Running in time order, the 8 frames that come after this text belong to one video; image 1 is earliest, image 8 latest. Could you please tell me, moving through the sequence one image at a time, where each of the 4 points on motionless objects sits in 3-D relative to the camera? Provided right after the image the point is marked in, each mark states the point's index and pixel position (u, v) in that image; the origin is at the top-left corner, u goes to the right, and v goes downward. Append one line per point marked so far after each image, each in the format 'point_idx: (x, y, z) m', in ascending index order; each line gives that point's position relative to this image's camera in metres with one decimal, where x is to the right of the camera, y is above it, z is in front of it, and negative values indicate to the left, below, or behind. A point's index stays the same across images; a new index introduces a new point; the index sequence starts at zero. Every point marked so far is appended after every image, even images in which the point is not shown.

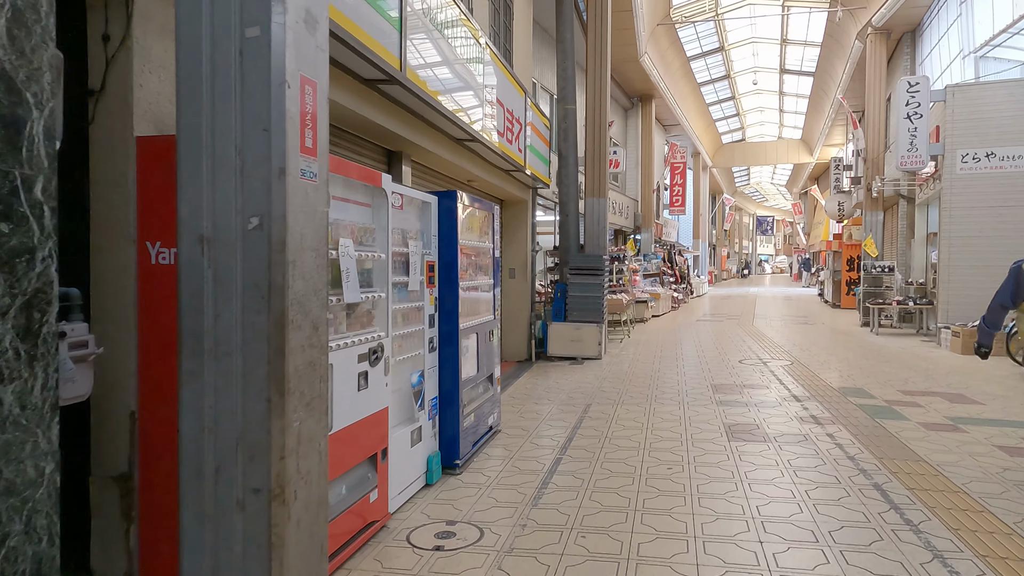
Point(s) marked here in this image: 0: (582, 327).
0: (+0.8, -0.5, +8.0) m
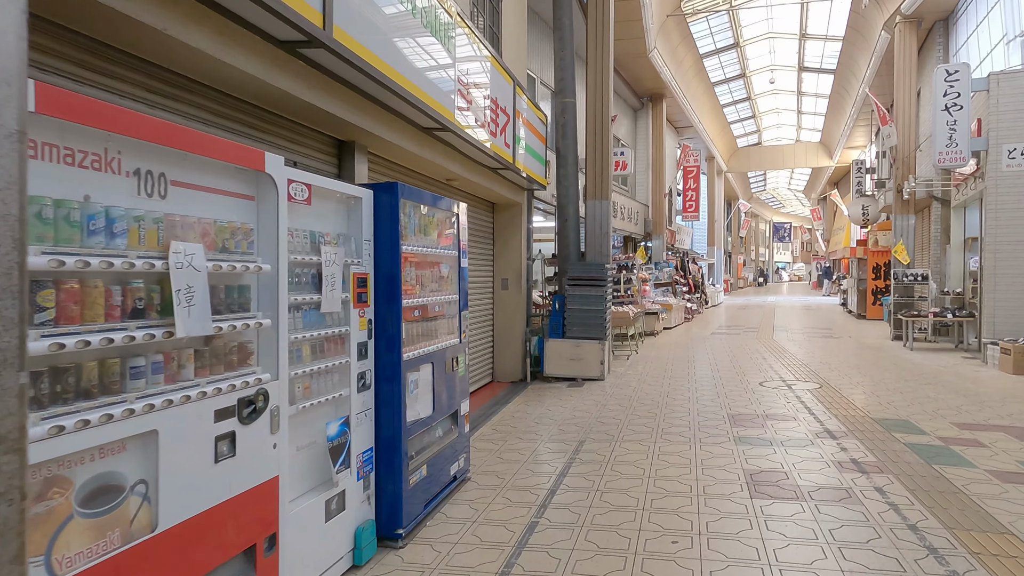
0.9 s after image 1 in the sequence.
0: (+0.8, -0.6, +7.2) m
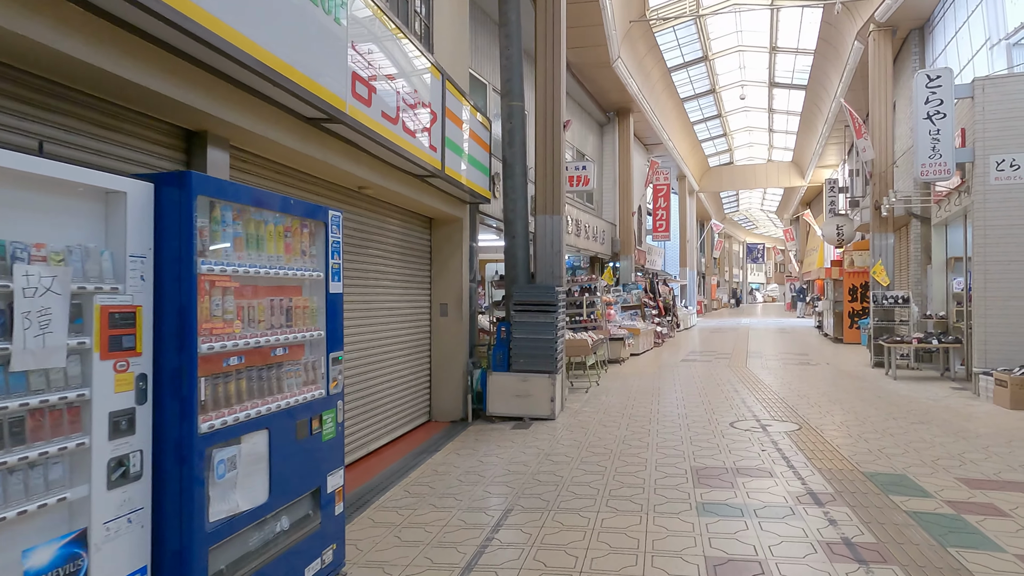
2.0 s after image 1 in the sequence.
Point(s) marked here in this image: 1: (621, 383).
0: (+0.2, -0.9, +6.3) m
1: (+1.4, -1.3, +8.8) m
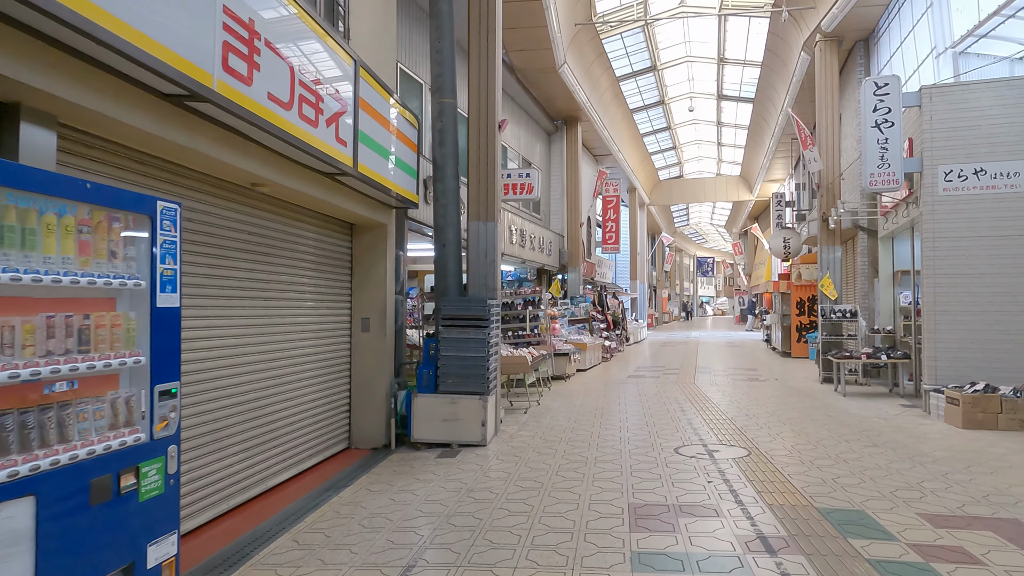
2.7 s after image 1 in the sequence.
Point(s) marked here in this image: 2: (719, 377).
0: (-0.5, -1.0, +5.7) m
1: (+0.6, -1.4, +8.3) m
2: (+3.3, -1.4, +10.8) m
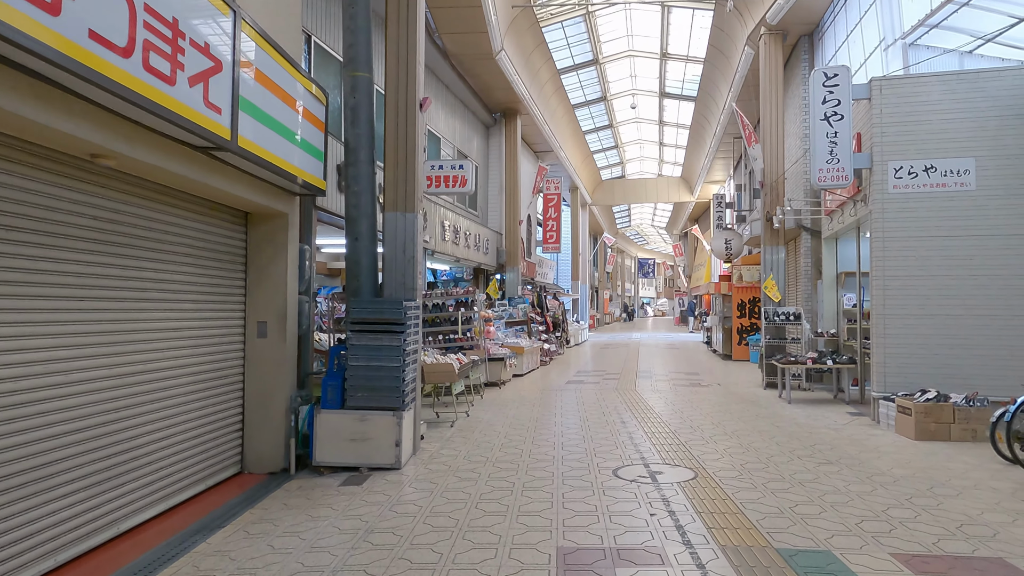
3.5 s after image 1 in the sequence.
0: (-1.1, -1.0, +5.0) m
1: (-0.2, -1.4, +7.6) m
2: (+2.3, -1.4, +10.3) m
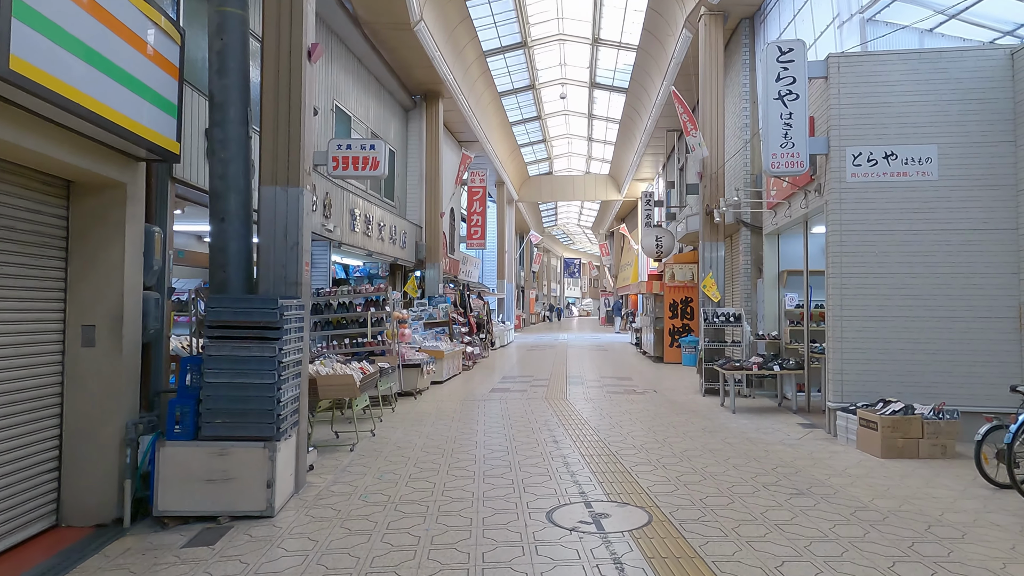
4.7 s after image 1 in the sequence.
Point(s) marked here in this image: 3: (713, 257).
0: (-1.6, -0.9, +3.8) m
1: (-1.0, -1.4, +6.5) m
2: (+1.1, -1.4, +9.5) m
3: (+2.8, +0.4, +9.3) m
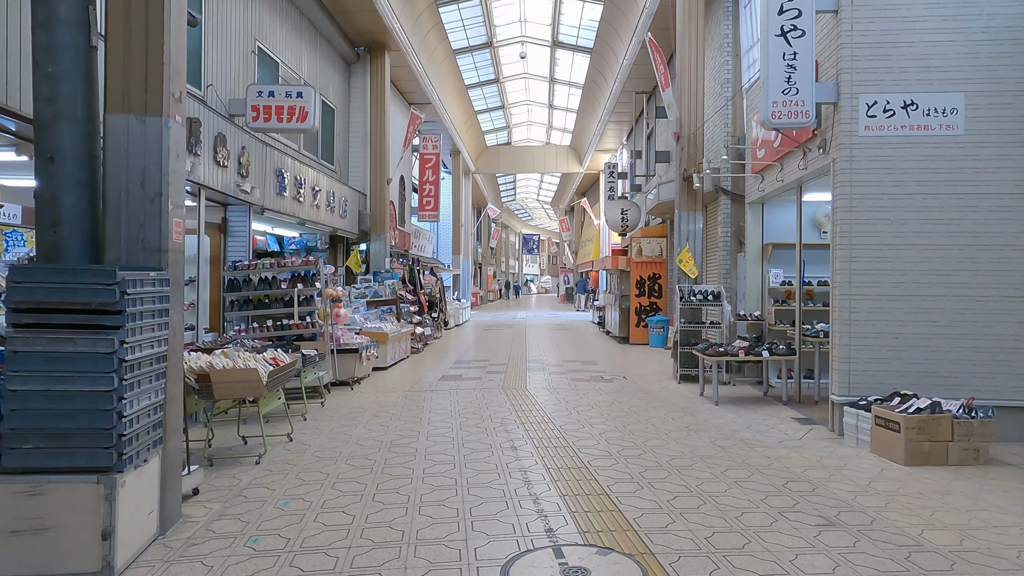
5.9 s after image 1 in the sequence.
0: (-1.8, -0.8, +2.7) m
1: (-1.4, -1.2, +5.4) m
2: (+0.5, -1.1, +8.5) m
3: (+2.2, +0.8, +8.3) m
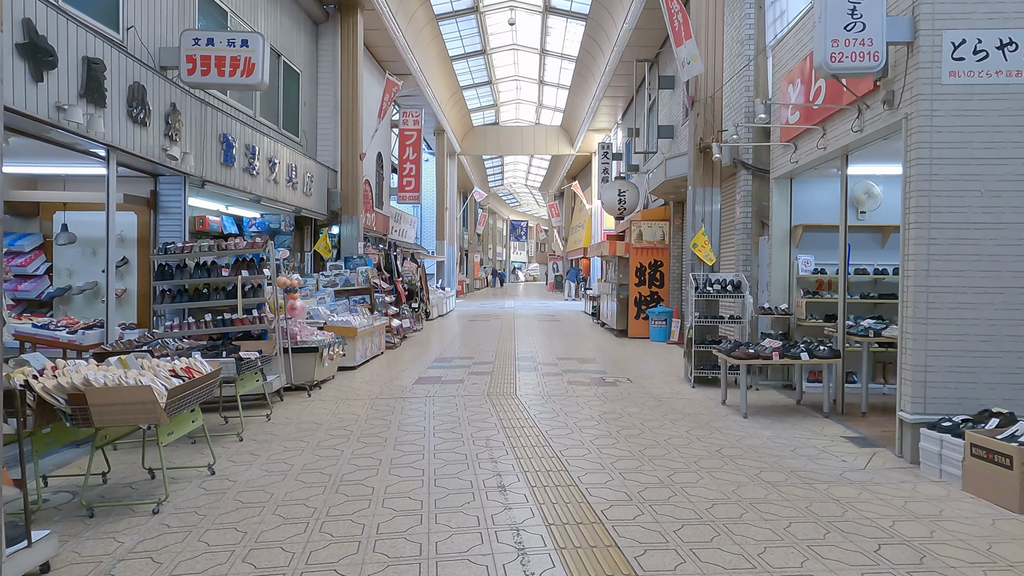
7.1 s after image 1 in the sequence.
0: (-1.9, -0.8, +1.5) m
1: (-1.5, -1.1, +4.3) m
2: (+0.4, -1.0, +7.4) m
3: (+2.1, +0.9, +7.2) m
